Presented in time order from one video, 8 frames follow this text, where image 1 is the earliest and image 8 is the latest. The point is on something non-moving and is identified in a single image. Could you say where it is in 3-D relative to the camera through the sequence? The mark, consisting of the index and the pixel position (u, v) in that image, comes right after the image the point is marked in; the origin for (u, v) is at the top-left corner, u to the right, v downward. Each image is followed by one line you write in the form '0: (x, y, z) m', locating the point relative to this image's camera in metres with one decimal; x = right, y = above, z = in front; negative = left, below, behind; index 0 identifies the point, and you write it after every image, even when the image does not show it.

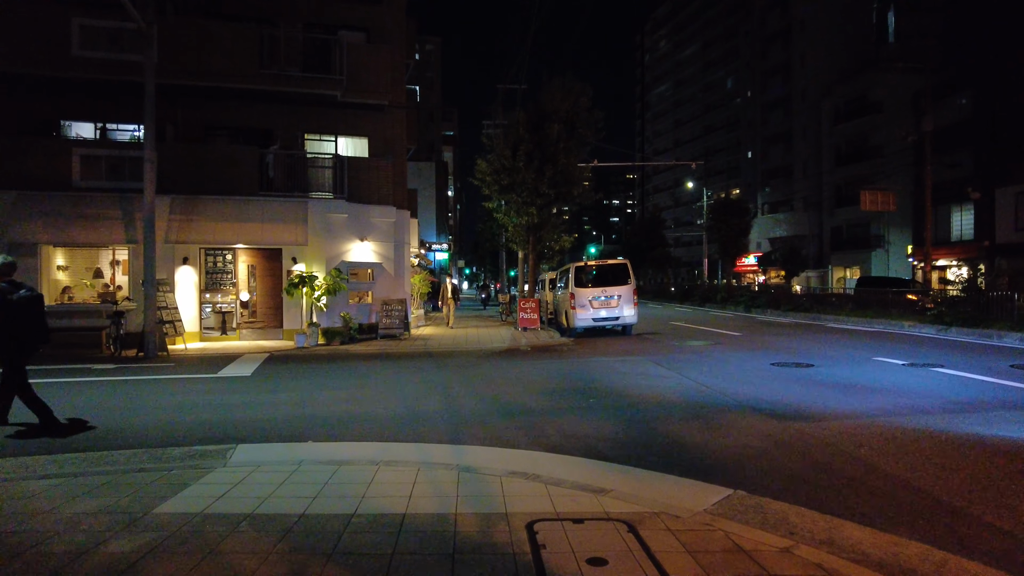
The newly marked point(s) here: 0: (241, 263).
0: (-7.9, +0.7, +19.2) m
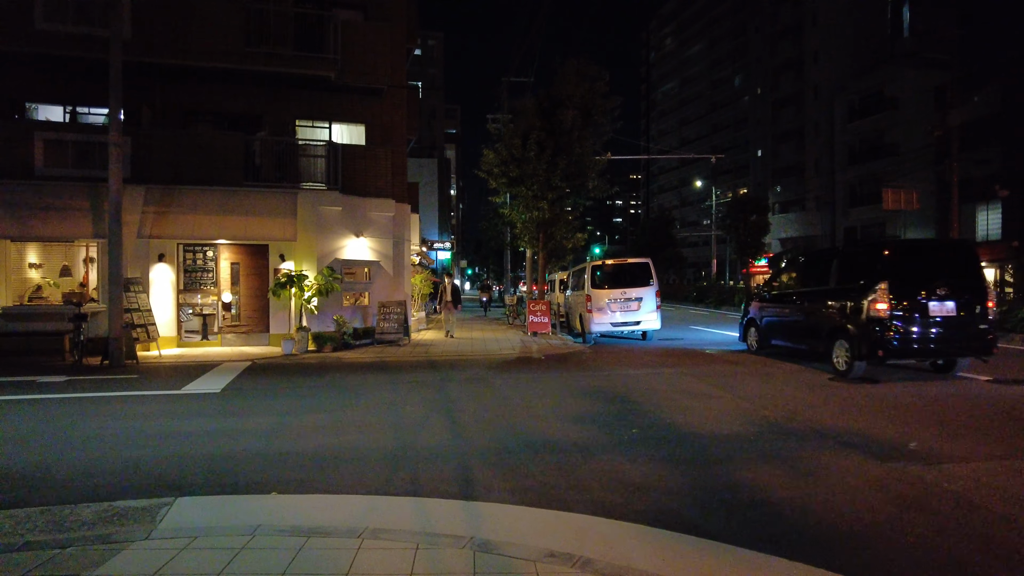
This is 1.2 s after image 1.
0: (-7.7, +0.7, +17.4) m
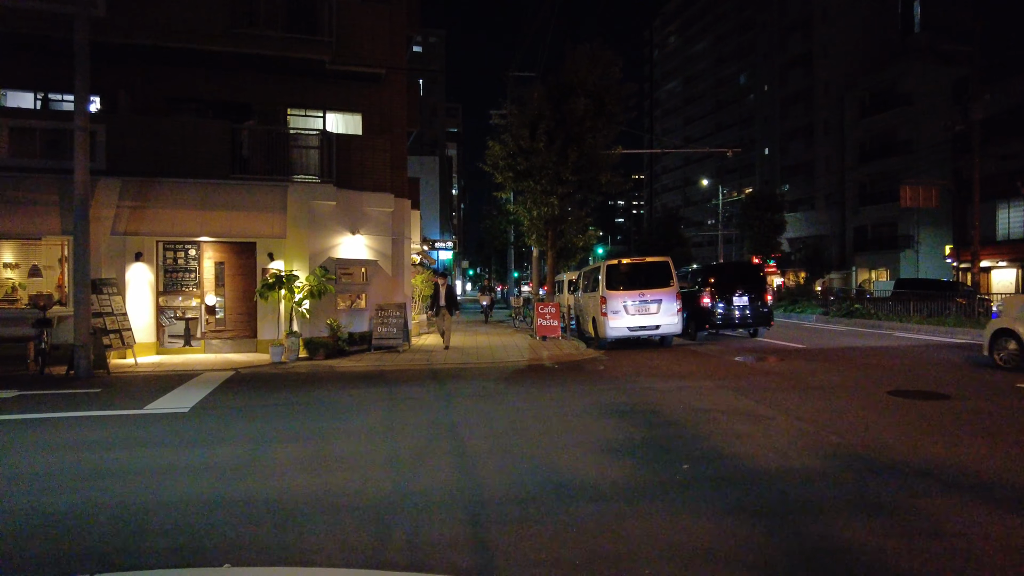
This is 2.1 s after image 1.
0: (-7.4, +0.7, +16.0) m
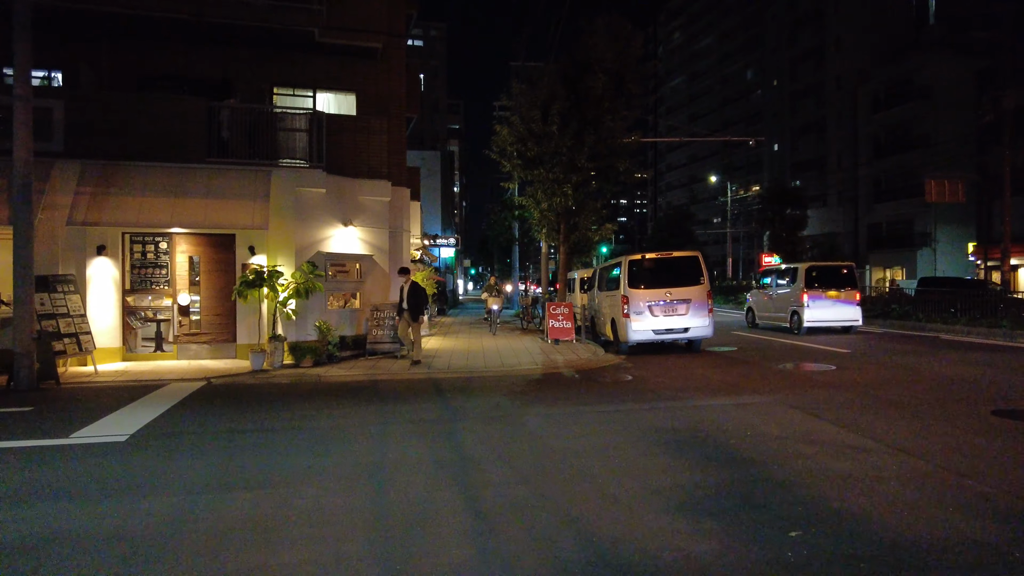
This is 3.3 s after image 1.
0: (-7.2, +0.7, +14.2) m
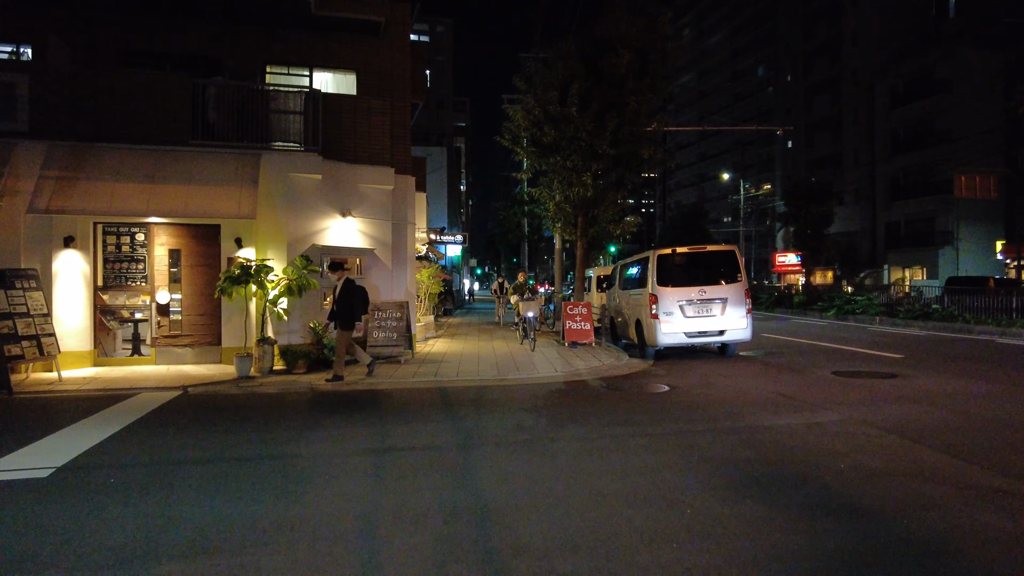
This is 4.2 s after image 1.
0: (-6.9, +0.8, +12.8) m
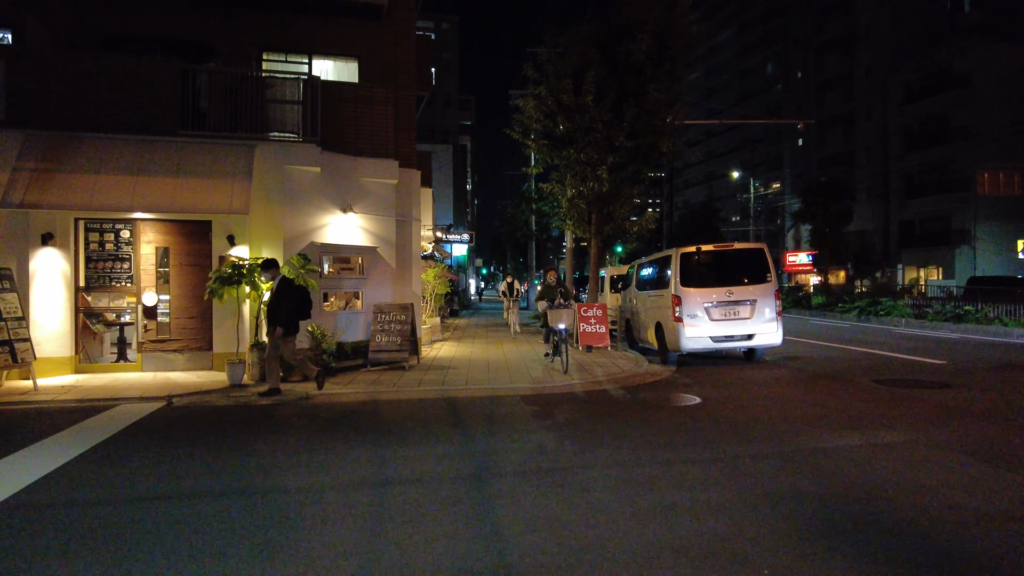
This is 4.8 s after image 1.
0: (-6.6, +0.7, +11.9) m
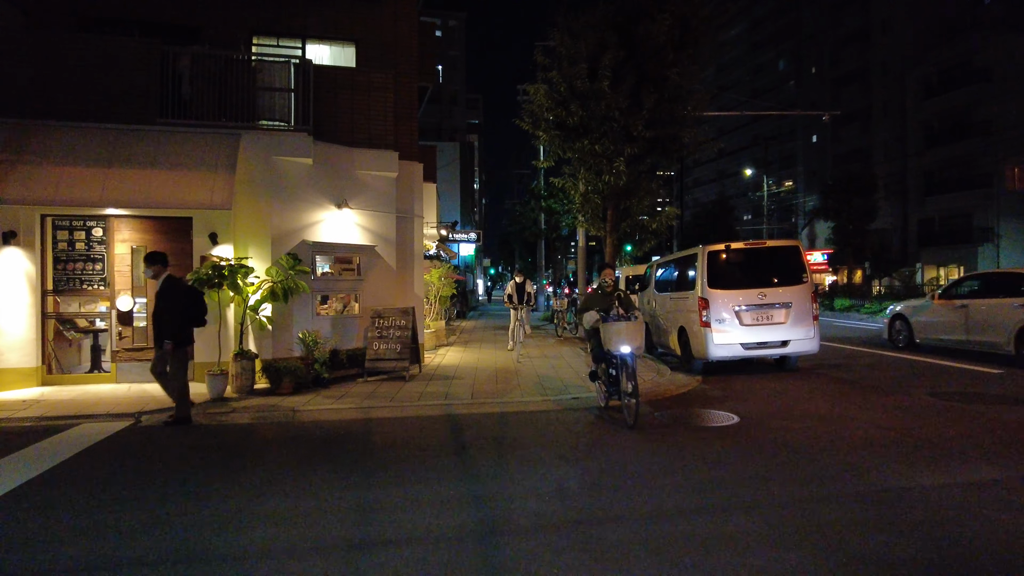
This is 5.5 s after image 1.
0: (-6.4, +0.7, +10.8) m
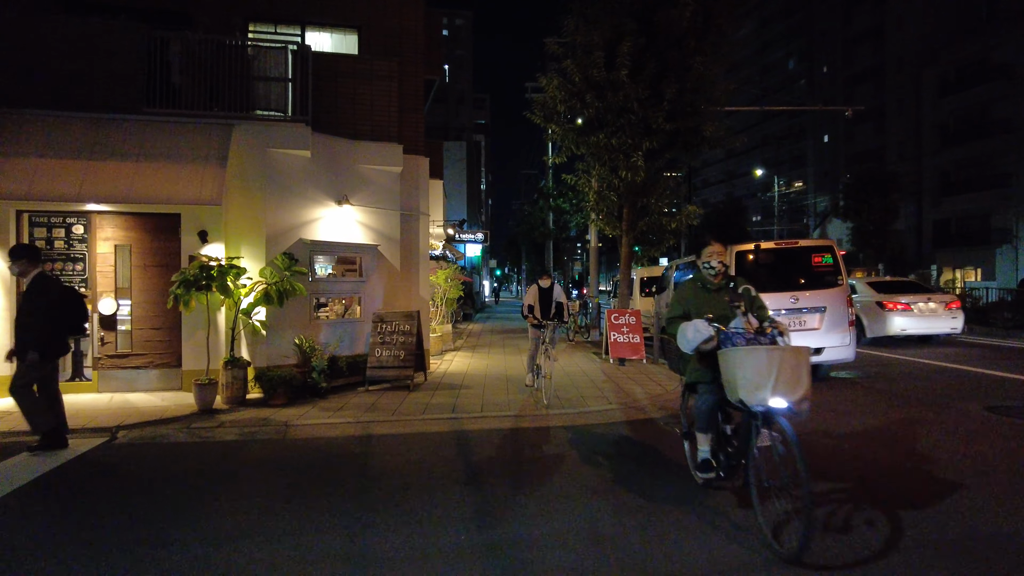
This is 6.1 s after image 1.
0: (-6.3, +0.7, +10.1) m
